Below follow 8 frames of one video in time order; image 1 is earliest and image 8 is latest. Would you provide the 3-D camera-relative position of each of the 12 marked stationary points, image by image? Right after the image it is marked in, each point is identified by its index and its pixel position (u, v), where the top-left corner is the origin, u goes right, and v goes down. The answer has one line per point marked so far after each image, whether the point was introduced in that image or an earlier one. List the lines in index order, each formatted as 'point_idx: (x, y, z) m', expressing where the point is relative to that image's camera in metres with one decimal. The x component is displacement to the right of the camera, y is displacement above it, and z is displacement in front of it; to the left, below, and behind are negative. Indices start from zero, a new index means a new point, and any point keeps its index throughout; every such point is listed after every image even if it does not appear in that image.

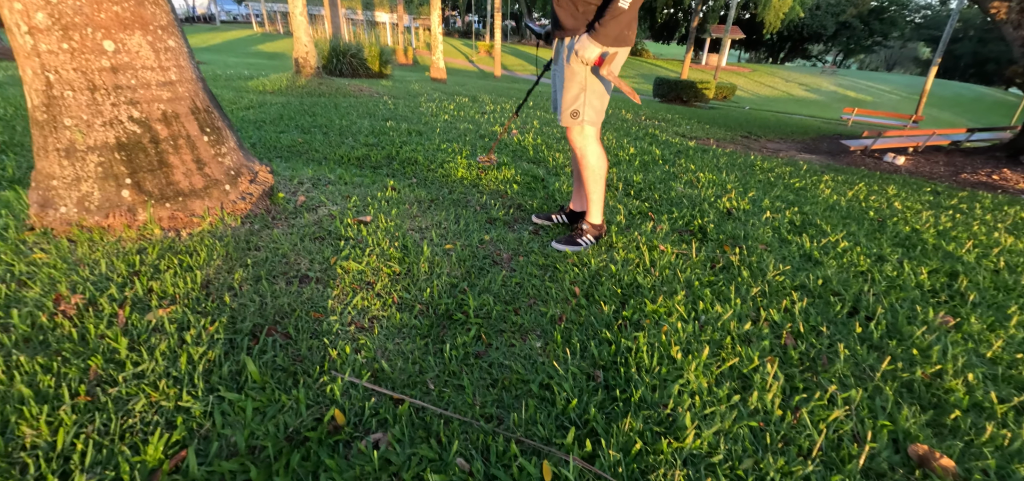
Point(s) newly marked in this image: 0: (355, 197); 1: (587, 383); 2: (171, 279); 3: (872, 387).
0: (-0.9, +0.2, +2.5) m
1: (+0.2, -0.4, +1.4) m
2: (-1.2, -0.1, +1.5) m
3: (+1.2, -0.5, +1.5) m
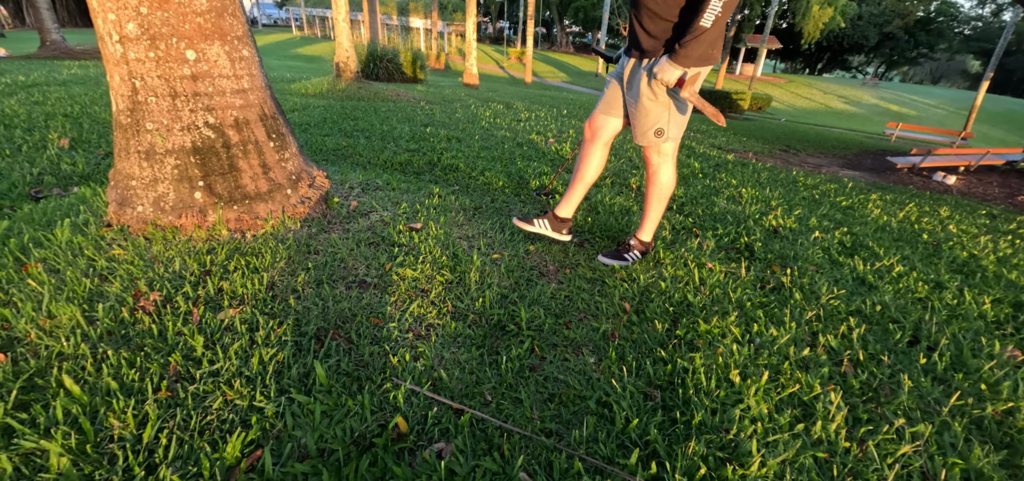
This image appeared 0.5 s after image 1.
0: (-0.6, +0.2, +2.5) m
1: (+0.4, -0.5, +1.4) m
2: (-1.0, -0.2, +1.5) m
3: (+1.4, -0.6, +1.5) m
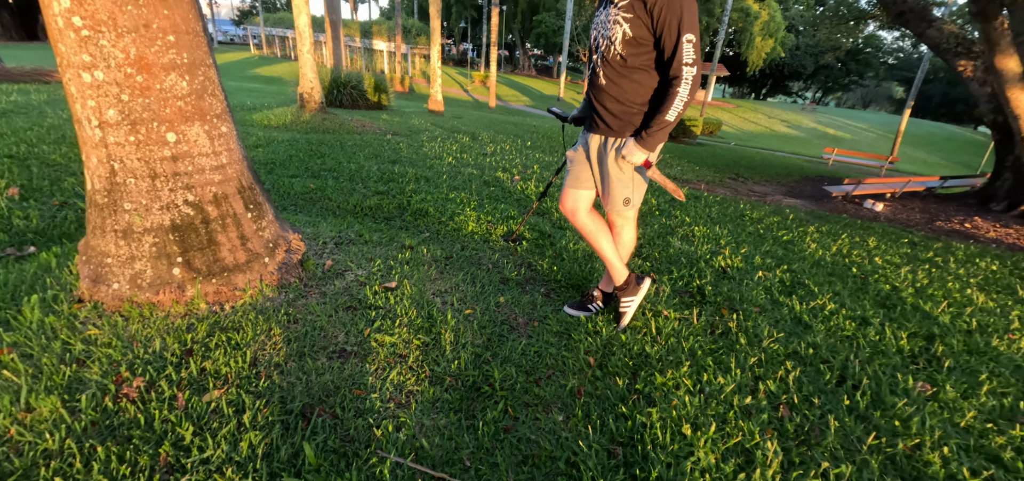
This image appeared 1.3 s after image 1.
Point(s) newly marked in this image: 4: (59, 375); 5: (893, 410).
0: (-0.8, -0.1, +2.6) m
1: (+0.3, -0.8, +1.5) m
2: (-1.1, -0.4, +1.6) m
3: (+1.3, -0.8, +1.7) m
4: (-1.5, -0.5, +1.5) m
5: (+1.7, -0.8, +2.0) m
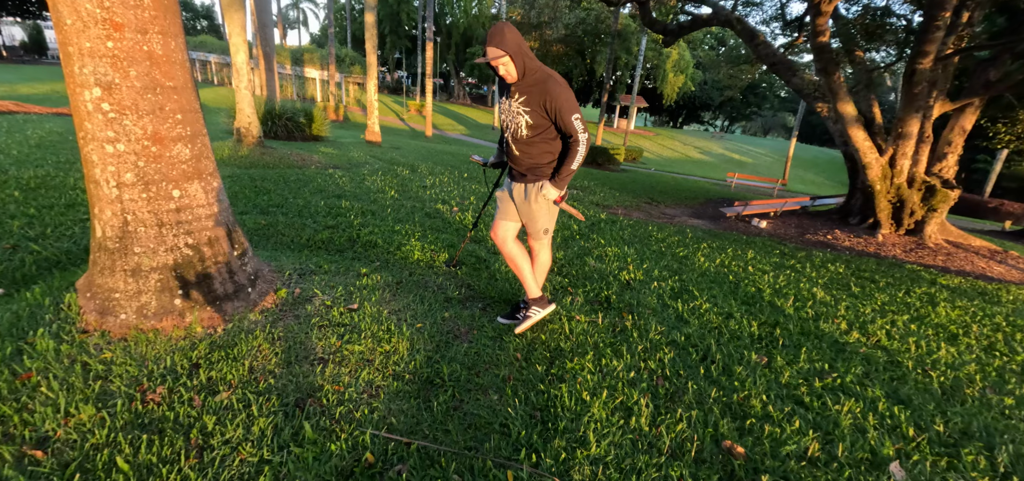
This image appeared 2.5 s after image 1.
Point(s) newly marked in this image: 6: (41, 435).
0: (-1.2, -0.3, +3.1) m
1: (+0.1, -0.9, +2.1) m
2: (-1.3, -0.6, +2.0) m
3: (+1.0, -0.9, +2.4) m
4: (-1.8, -0.6, +1.9) m
5: (+1.4, -0.8, +2.7) m
6: (-1.8, -0.7, +1.7) m
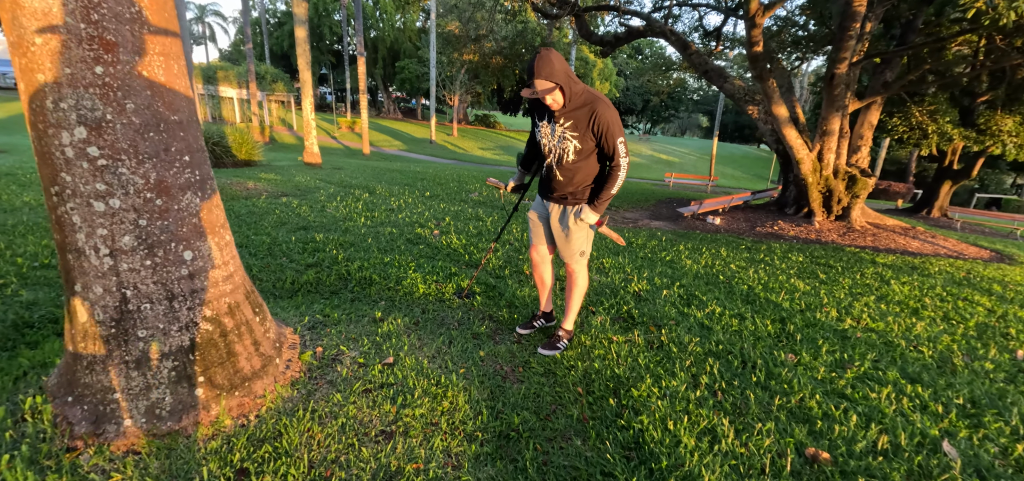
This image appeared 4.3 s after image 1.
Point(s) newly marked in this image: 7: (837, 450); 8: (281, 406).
0: (-1.0, -0.6, +2.8) m
1: (+0.5, -1.0, +2.0) m
2: (-0.9, -0.9, +1.7) m
3: (+1.4, -1.0, +2.4) m
4: (-1.3, -0.9, +1.5) m
5: (+1.7, -0.9, +2.8) m
6: (-1.2, -1.0, +1.3) m
7: (+1.6, -1.0, +2.2) m
8: (-1.0, -0.7, +2.0) m
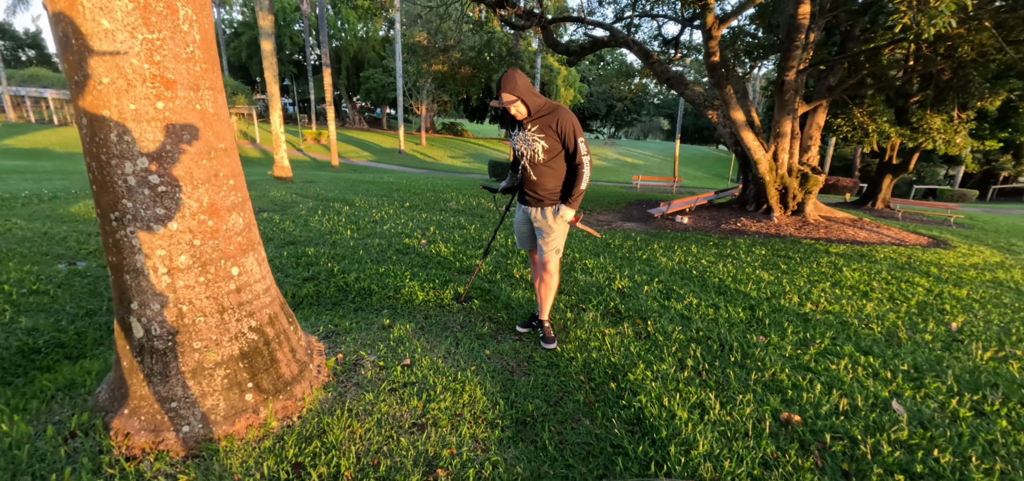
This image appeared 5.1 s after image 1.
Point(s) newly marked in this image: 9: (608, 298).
0: (-0.9, -0.7, +2.9) m
1: (+0.6, -1.0, +2.3) m
2: (-0.8, -0.9, +1.9) m
3: (+1.5, -0.9, +2.7) m
4: (-1.2, -1.0, +1.6) m
5: (+1.7, -0.8, +3.2) m
6: (-1.1, -1.1, +1.4) m
7: (+1.7, -1.0, +2.6) m
8: (-0.9, -0.8, +2.1) m
9: (+0.9, -0.5, +4.1) m
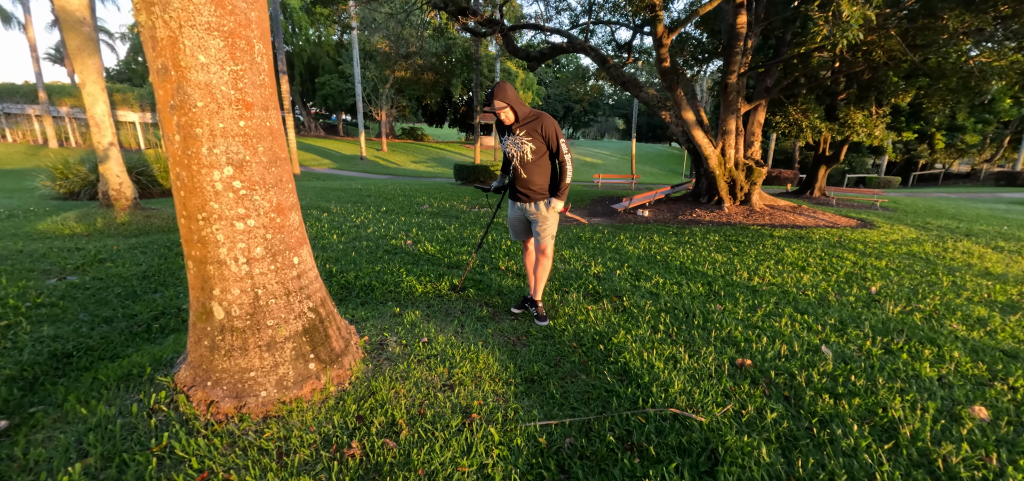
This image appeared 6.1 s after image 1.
0: (-0.9, -0.6, +3.3) m
1: (+0.7, -0.9, +2.8) m
2: (-0.7, -0.9, +2.3) m
3: (+1.5, -0.8, +3.3) m
4: (-1.0, -1.0, +2.0) m
5: (+1.7, -0.7, +3.8) m
6: (-0.9, -1.0, +1.8) m
7: (+1.7, -0.8, +3.2) m
8: (-0.9, -0.8, +2.5) m
9: (+0.8, -0.4, +4.6) m
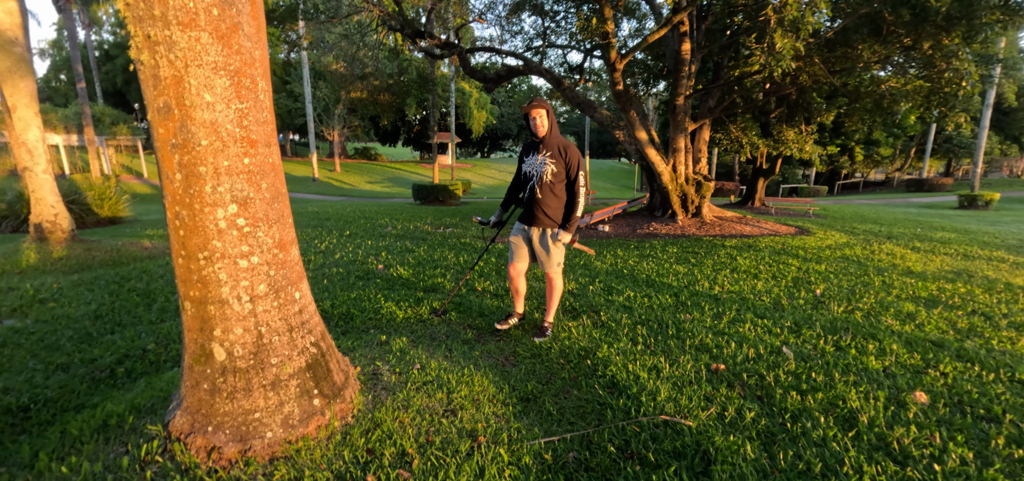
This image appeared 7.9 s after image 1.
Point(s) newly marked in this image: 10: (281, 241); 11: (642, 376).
0: (-1.0, -0.9, +3.3) m
1: (+0.7, -1.0, +2.9) m
2: (-0.6, -1.0, +2.3) m
3: (+1.4, -0.9, +3.6) m
4: (-1.0, -1.1, +2.0) m
5: (+1.6, -0.8, +4.0) m
6: (-0.9, -1.2, +1.8) m
7: (+1.7, -0.9, +3.4) m
8: (-0.9, -0.9, +2.5) m
9: (+0.6, -0.6, +4.8) m
10: (-1.1, 0.0, +2.2) m
11: (+0.9, -1.0, +3.1) m
